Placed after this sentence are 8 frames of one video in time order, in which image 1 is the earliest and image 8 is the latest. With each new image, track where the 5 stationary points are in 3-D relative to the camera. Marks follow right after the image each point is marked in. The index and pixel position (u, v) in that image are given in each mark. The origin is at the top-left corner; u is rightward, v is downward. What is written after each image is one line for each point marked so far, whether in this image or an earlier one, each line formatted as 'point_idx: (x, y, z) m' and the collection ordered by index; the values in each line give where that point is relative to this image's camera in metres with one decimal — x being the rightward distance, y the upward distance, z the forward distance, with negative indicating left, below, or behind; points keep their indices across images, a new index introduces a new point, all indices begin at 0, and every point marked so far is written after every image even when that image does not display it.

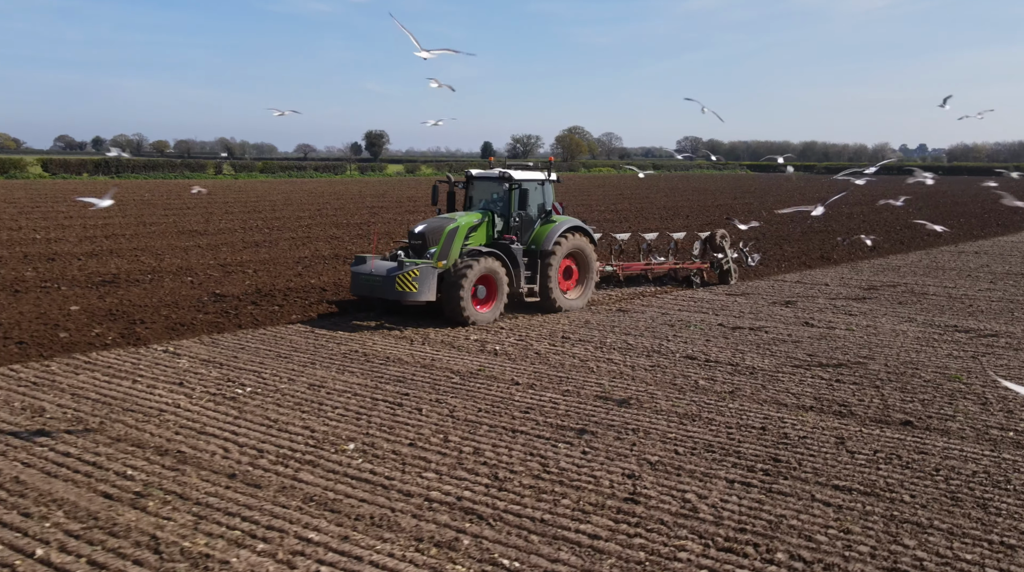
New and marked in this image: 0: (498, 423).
0: (-0.1, -1.1, +8.5) m
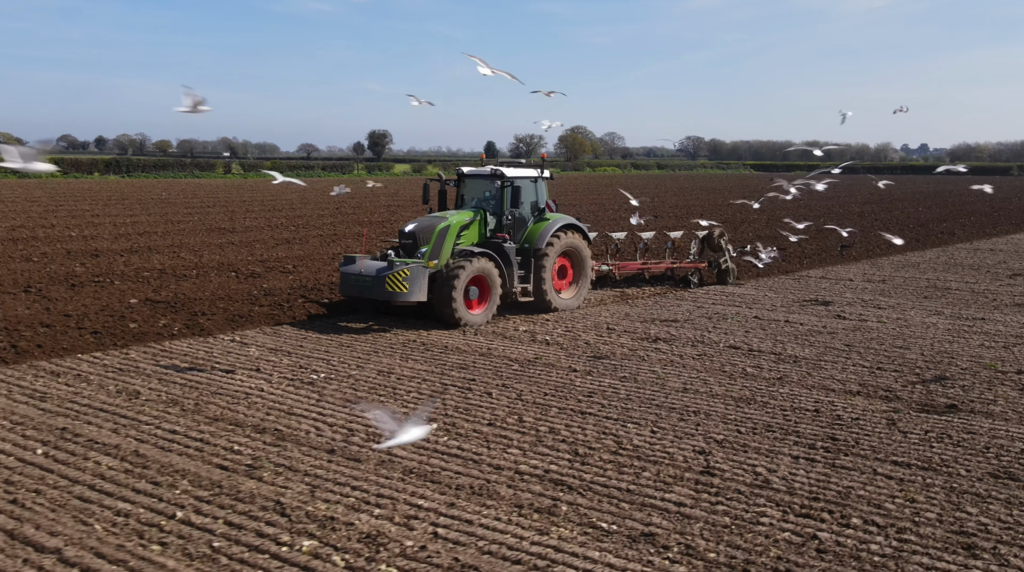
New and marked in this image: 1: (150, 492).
0: (+0.5, -1.0, +9.0) m
1: (-2.1, -1.2, +6.3) m
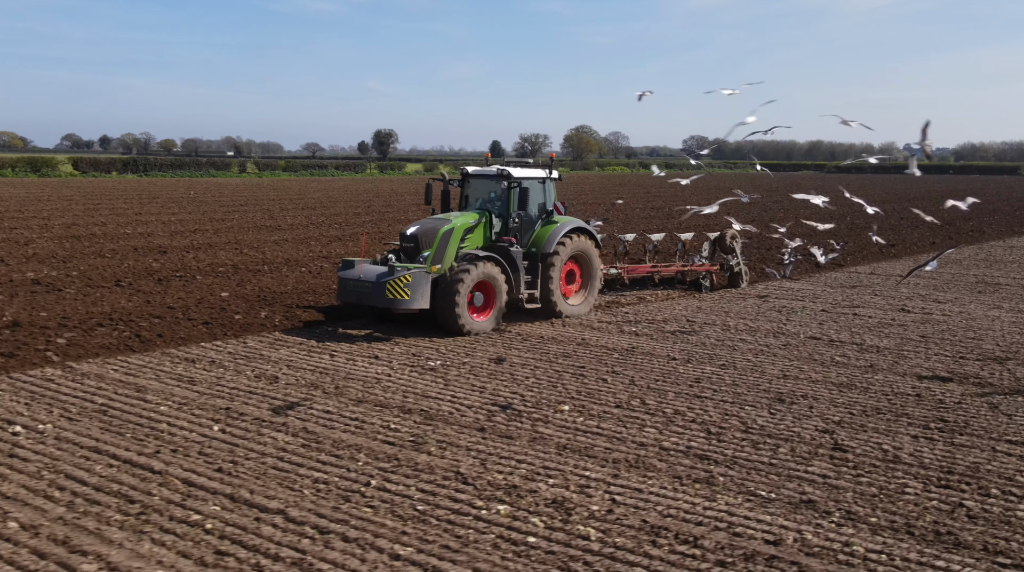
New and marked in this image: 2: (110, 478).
0: (+1.5, -0.9, +9.5) m
1: (-1.1, -1.2, +6.8) m
2: (-2.4, -1.2, +6.3) m
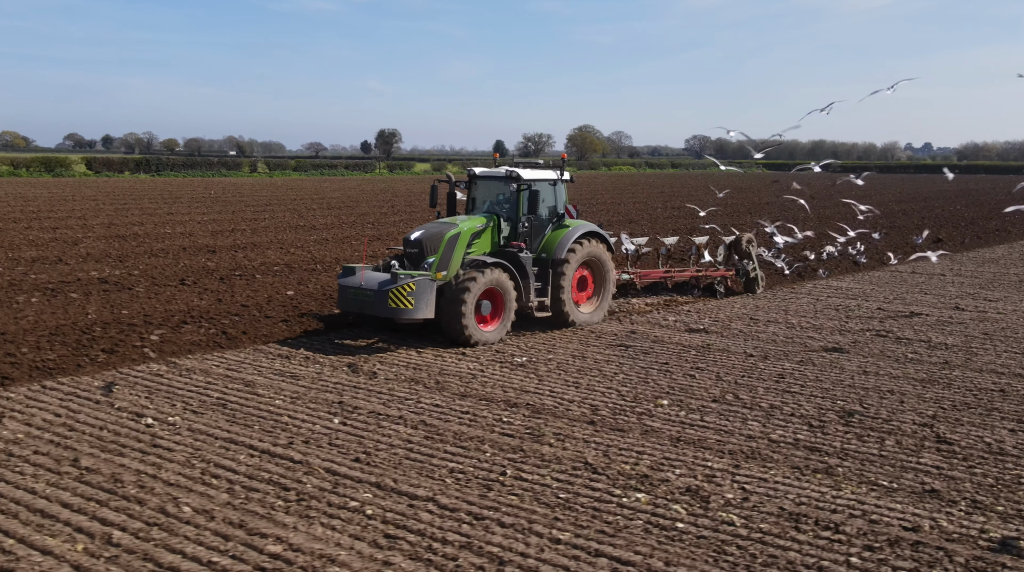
0: (+2.4, -0.9, +9.7) m
1: (-0.3, -1.1, +7.0) m
2: (-1.6, -1.1, +6.6) m
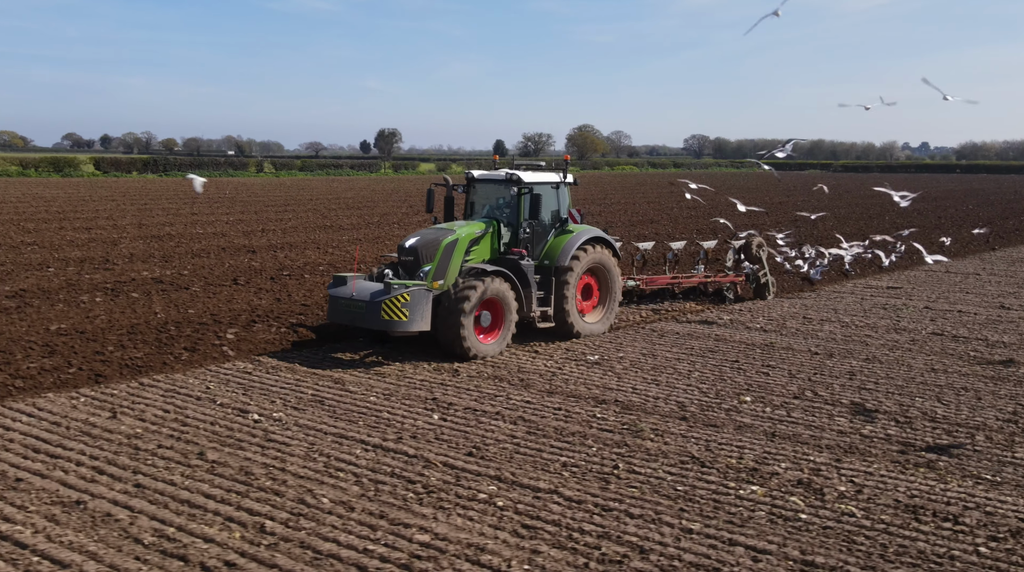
0: (+3.1, -0.9, +9.9) m
1: (+0.4, -1.1, +7.2) m
2: (-0.9, -1.1, +6.8) m
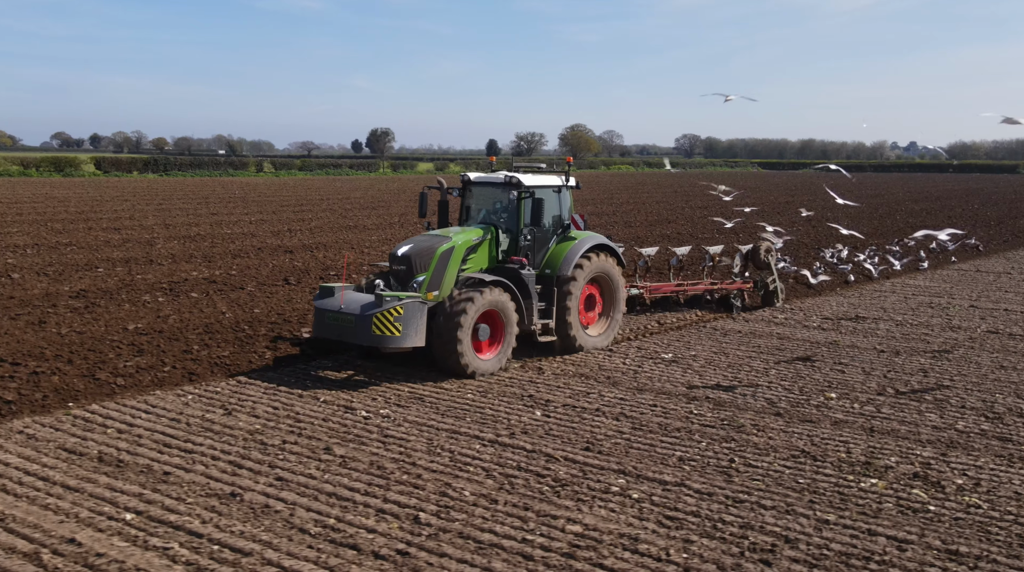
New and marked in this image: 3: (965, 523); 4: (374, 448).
0: (+3.9, -0.9, +10.0) m
1: (+1.2, -1.1, +7.4) m
2: (-0.1, -1.1, +7.0) m
3: (+2.5, -1.3, +5.8) m
4: (-0.9, -1.1, +7.0) m
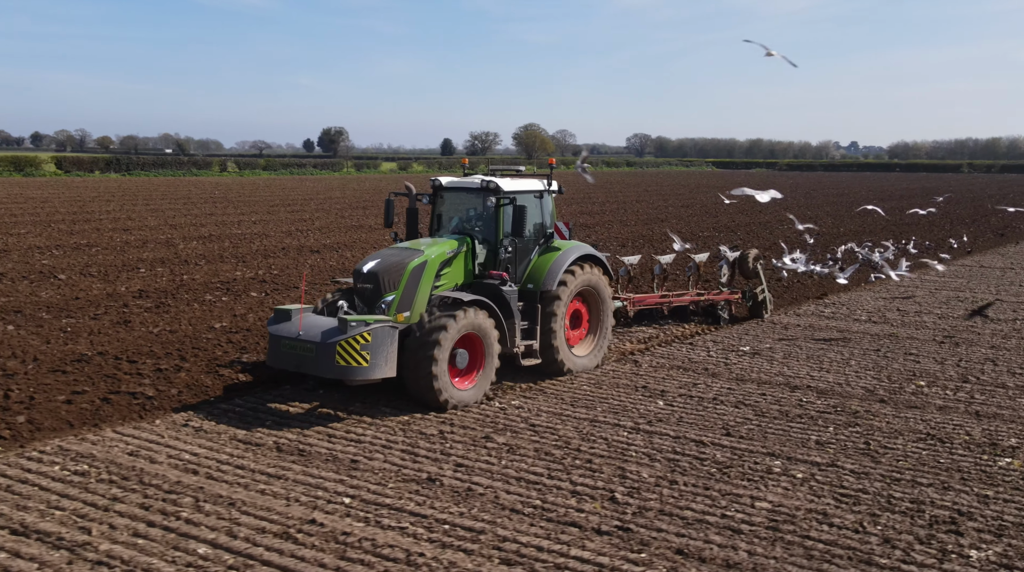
0: (+4.8, -0.8, +10.5) m
1: (+2.2, -1.1, +7.8) m
2: (+0.9, -1.1, +7.3) m
3: (+3.6, -1.3, +6.3) m
4: (+0.1, -1.0, +7.4) m
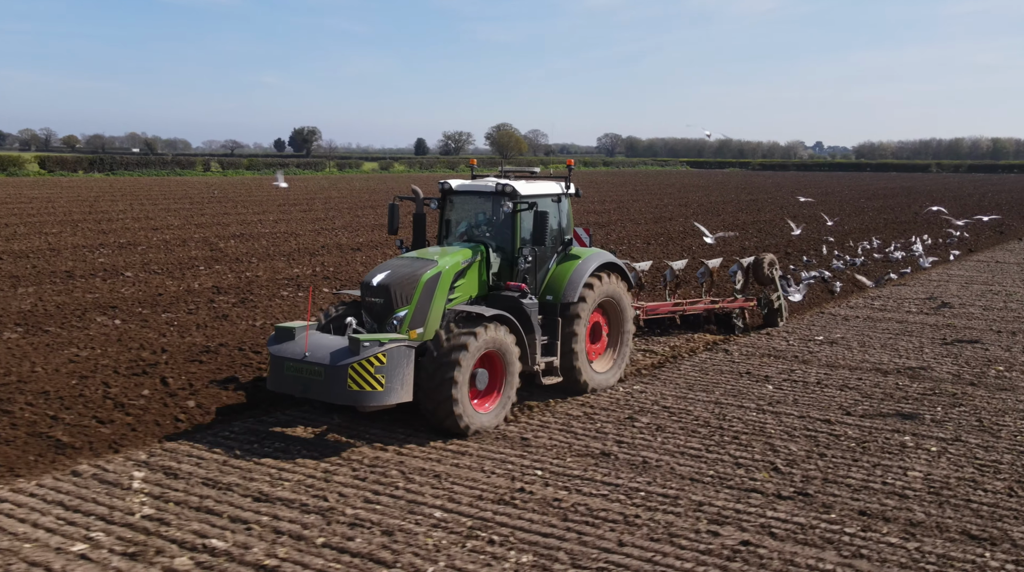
0: (+5.8, -0.7, +11.1) m
1: (+3.3, -1.0, +8.4) m
2: (+2.0, -1.0, +7.9) m
3: (+4.6, -1.2, +6.9) m
4: (+1.2, -1.0, +7.9) m
